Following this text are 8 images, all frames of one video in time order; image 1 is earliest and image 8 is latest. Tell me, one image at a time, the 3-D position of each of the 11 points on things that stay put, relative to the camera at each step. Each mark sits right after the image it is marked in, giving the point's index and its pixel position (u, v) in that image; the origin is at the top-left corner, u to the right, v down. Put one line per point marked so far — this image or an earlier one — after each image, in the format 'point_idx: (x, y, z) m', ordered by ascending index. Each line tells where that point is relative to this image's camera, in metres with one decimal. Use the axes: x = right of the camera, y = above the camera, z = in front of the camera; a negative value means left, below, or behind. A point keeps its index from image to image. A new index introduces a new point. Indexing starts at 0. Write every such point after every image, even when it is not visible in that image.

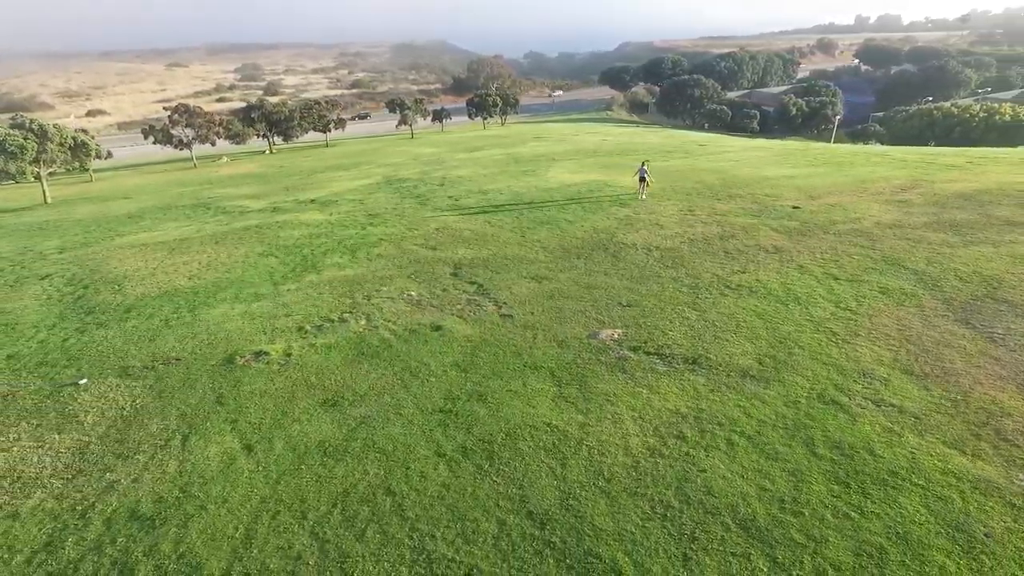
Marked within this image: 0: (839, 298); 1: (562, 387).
0: (+8.2, -0.3, +15.5) m
1: (+1.0, -1.9, +12.0) m
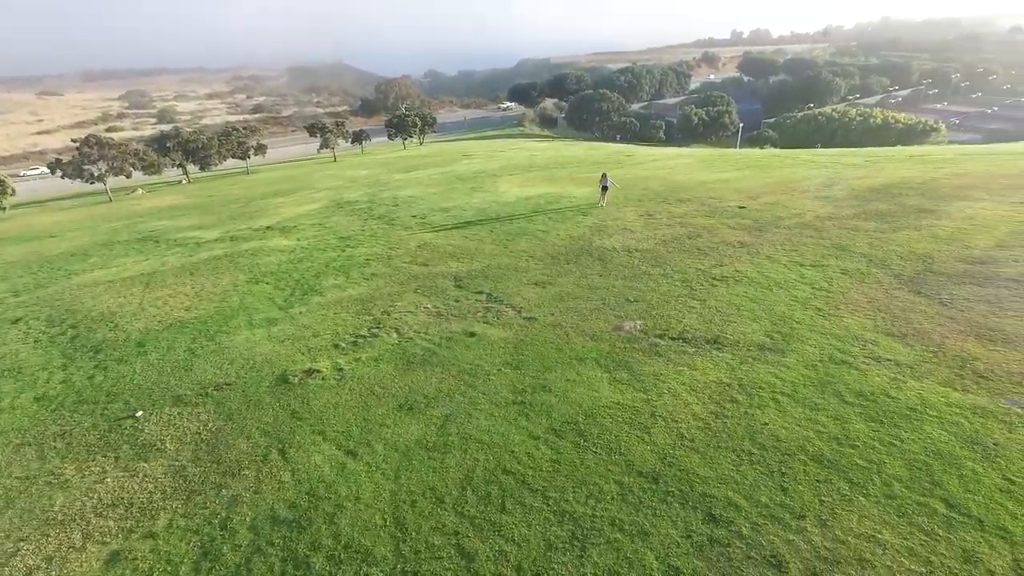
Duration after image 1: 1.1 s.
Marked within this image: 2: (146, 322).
0: (+8.7, +0.2, +18.1) m
1: (+2.2, -1.9, +13.6) m
2: (-11.5, -1.1, +19.7) m
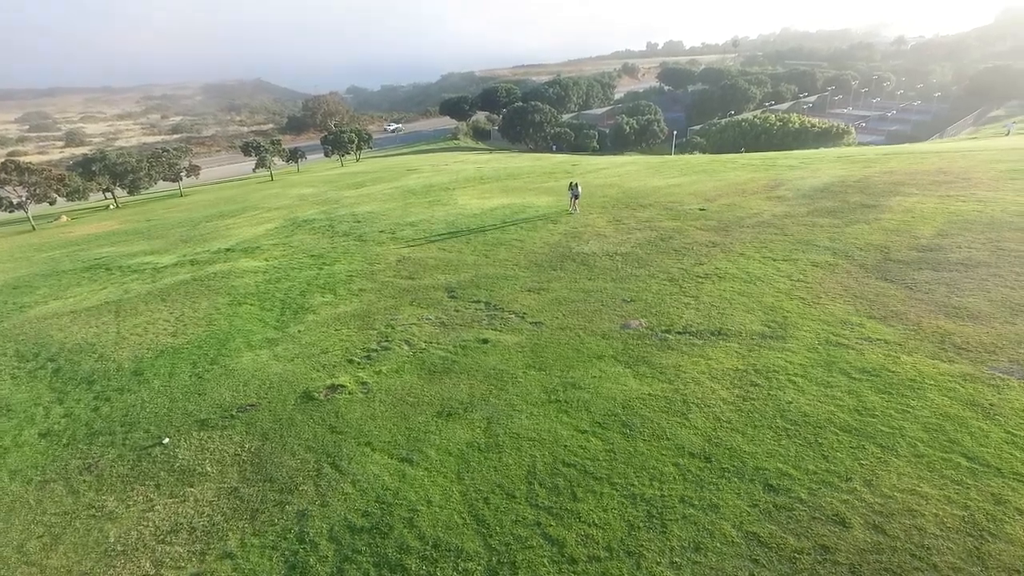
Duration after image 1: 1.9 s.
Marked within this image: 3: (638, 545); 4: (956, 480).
0: (+8.7, +0.4, +19.6) m
1: (+2.8, -1.8, +14.4) m
2: (-11.5, -1.9, +19.1) m
3: (+1.8, -3.7, +9.0) m
4: (+6.7, -2.9, +9.5) m
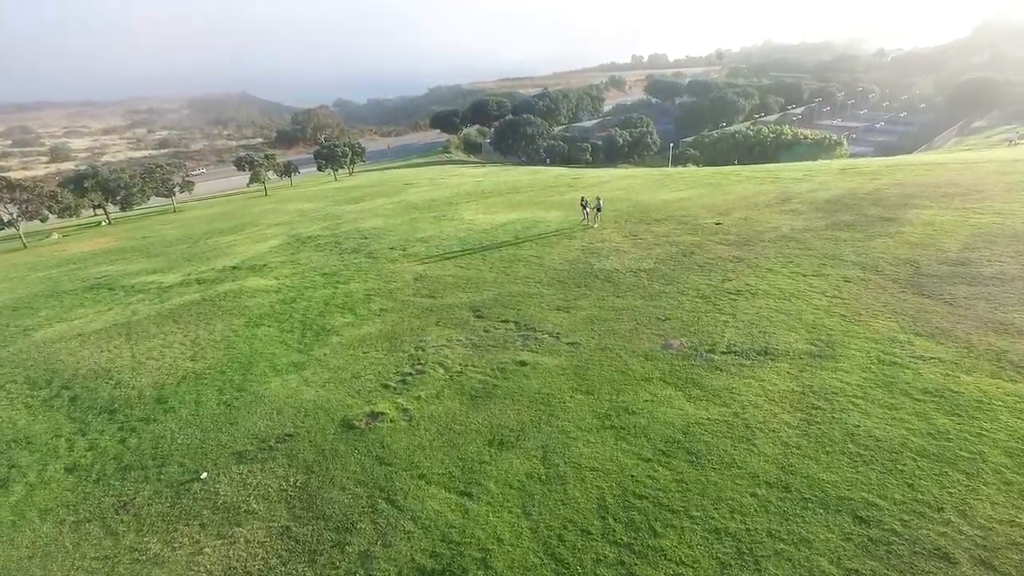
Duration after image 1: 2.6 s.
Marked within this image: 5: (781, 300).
0: (+9.6, -0.1, +19.4) m
1: (+3.9, -2.3, +14.0) m
2: (-10.5, -2.6, +18.4) m
3: (+3.0, -4.1, +8.5) m
4: (+7.9, -3.2, +9.1) m
5: (+8.2, -0.4, +19.0) m
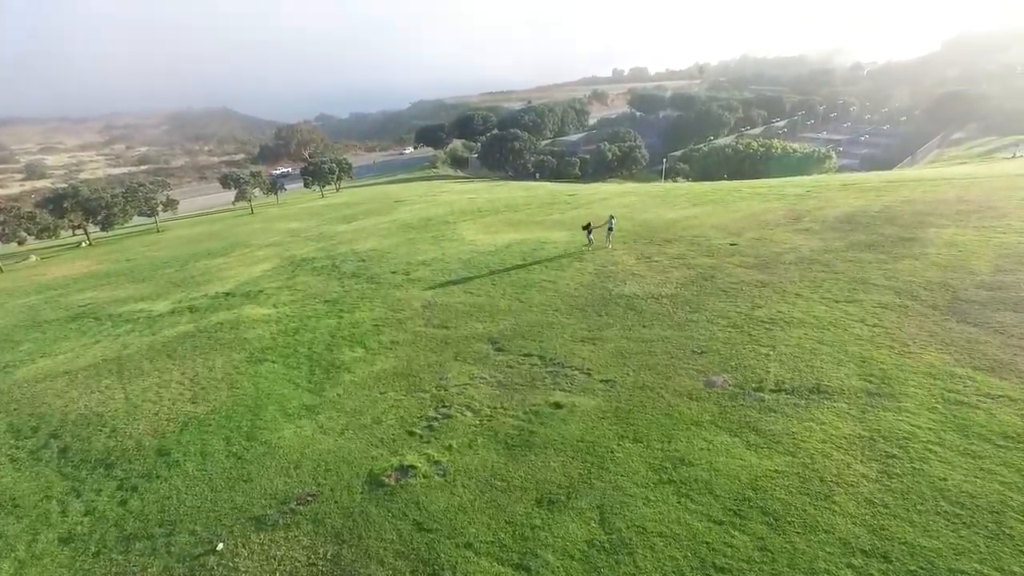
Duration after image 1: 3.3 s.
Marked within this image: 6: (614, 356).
0: (+10.4, -0.9, +18.5) m
1: (+4.8, -3.1, +13.0) m
2: (-9.7, -3.7, +16.9) m
3: (+4.1, -4.8, +7.4) m
4: (+9.0, -3.9, +8.2) m
5: (+8.9, -1.2, +18.1) m
6: (+2.9, -1.9, +17.9) m
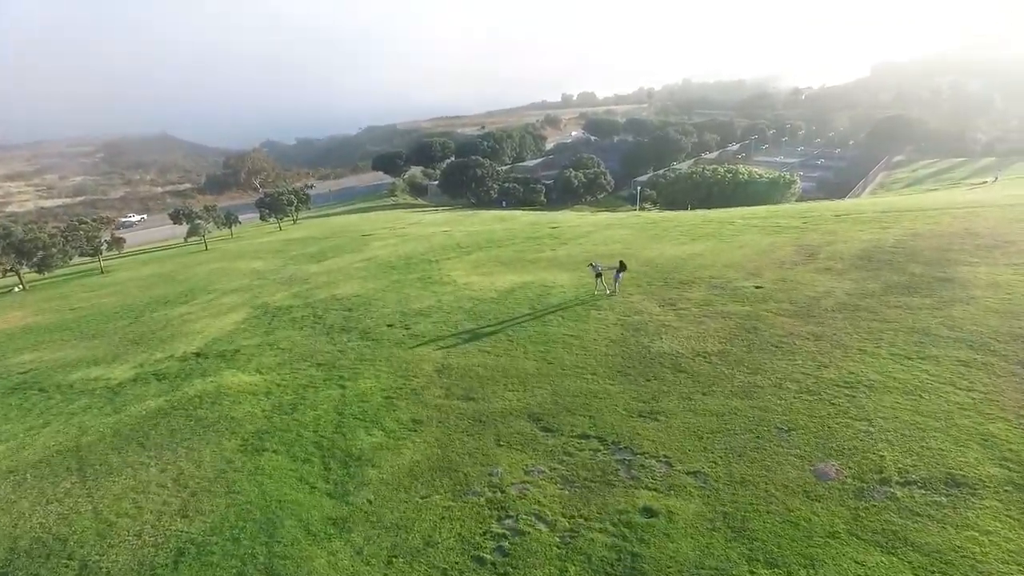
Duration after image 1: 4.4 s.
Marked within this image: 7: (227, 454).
0: (+11.7, -2.5, +16.7) m
1: (+6.7, -4.6, +10.7) m
2: (-8.1, -5.7, +13.5) m
3: (+6.4, -6.1, +5.1) m
4: (+11.2, -5.1, +6.2) m
5: (+10.3, -2.8, +16.2) m
6: (+4.4, -3.7, +15.6) m
7: (-8.0, -4.7, +17.5) m
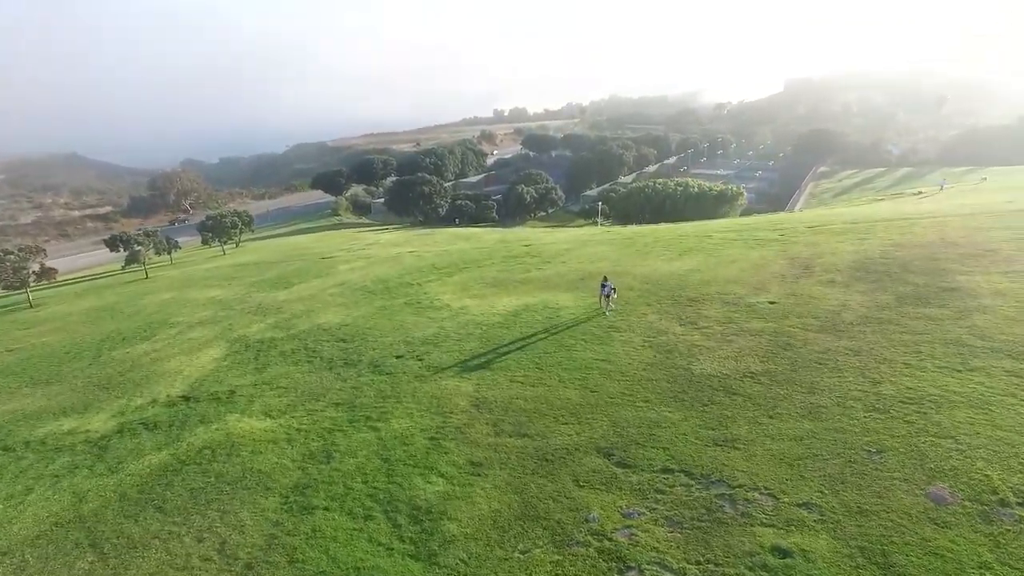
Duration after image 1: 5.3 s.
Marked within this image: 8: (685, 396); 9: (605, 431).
0: (+13.5, -2.8, +17.1) m
1: (+9.2, -5.0, +10.5) m
2: (-5.7, -6.6, +11.6) m
3: (+9.7, -6.3, +4.8) m
4: (+14.2, -5.2, +6.5) m
5: (+12.2, -3.2, +16.3) m
6: (+6.4, -4.2, +15.1) m
7: (-6.1, -5.7, +15.7) m
8: (+5.5, -3.3, +19.5) m
9: (+2.7, -4.1, +17.9) m
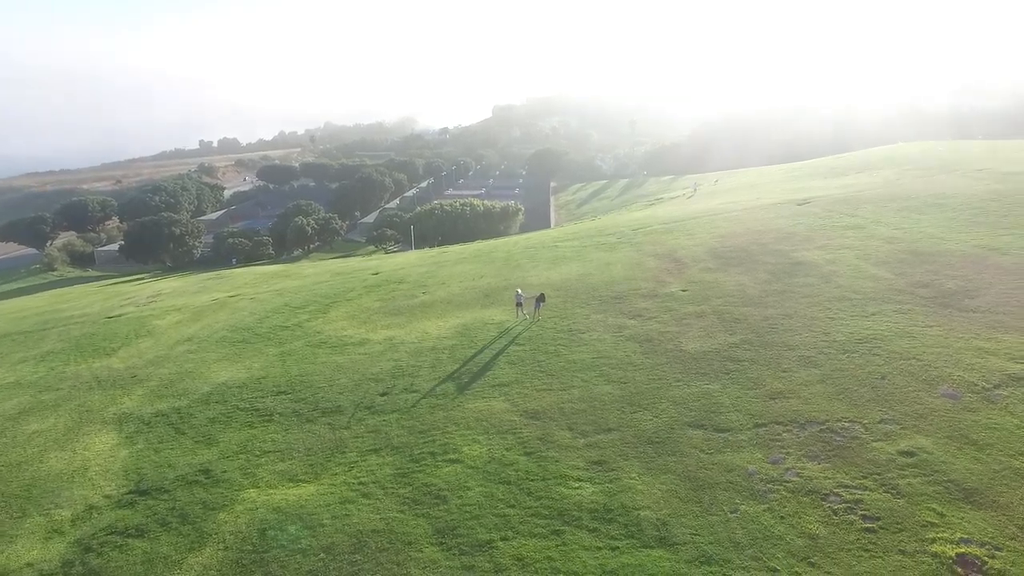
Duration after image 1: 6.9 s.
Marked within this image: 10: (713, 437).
0: (+15.3, -1.3, +24.1) m
1: (+14.4, -3.5, +16.3) m
2: (+0.7, -7.0, +11.1) m
3: (+17.3, -4.4, +11.3) m
4: (+20.6, -2.9, +14.7) m
5: (+14.5, -1.8, +22.8) m
6: (+9.9, -3.5, +19.3) m
7: (-1.4, -6.4, +14.6) m
8: (+7.1, -3.0, +22.9) m
9: (+5.4, -3.9, +20.3) m
10: (+5.9, -4.4, +18.3) m
